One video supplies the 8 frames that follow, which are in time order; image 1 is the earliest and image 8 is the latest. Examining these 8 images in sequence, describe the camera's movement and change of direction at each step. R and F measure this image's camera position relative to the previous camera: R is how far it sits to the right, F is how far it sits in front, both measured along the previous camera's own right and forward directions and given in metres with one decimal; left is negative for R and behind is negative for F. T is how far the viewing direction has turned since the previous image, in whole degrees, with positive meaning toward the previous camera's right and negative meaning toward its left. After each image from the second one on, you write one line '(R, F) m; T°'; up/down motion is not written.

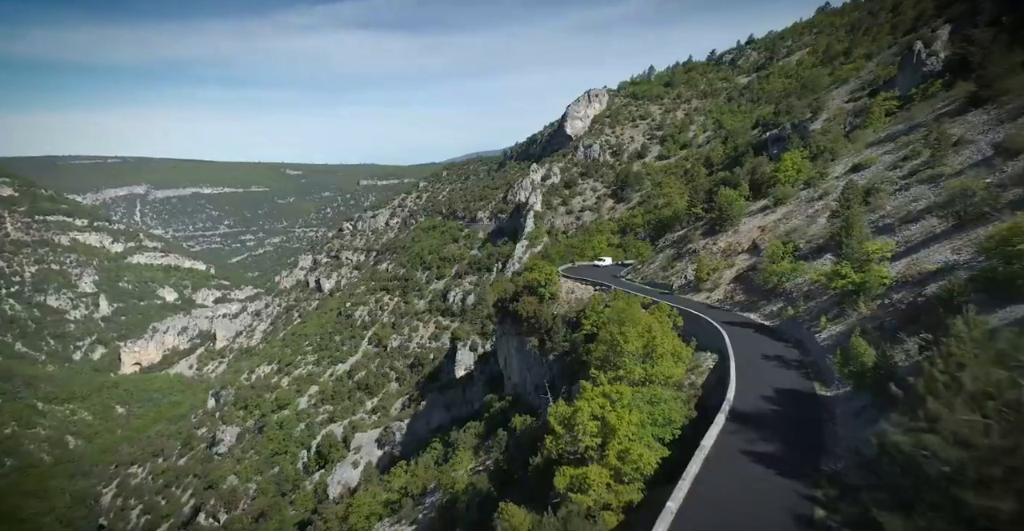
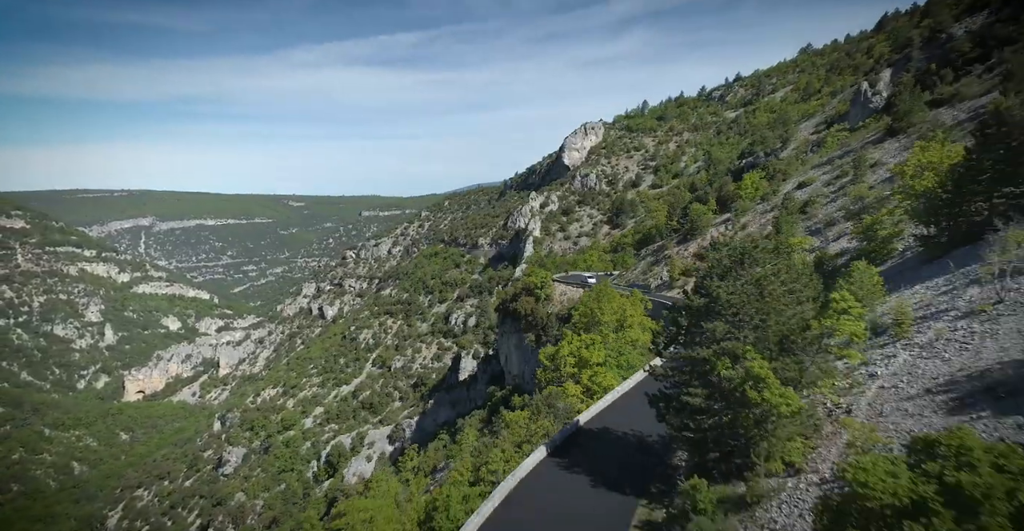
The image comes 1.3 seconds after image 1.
(-0.1, -6.6) m; 0°
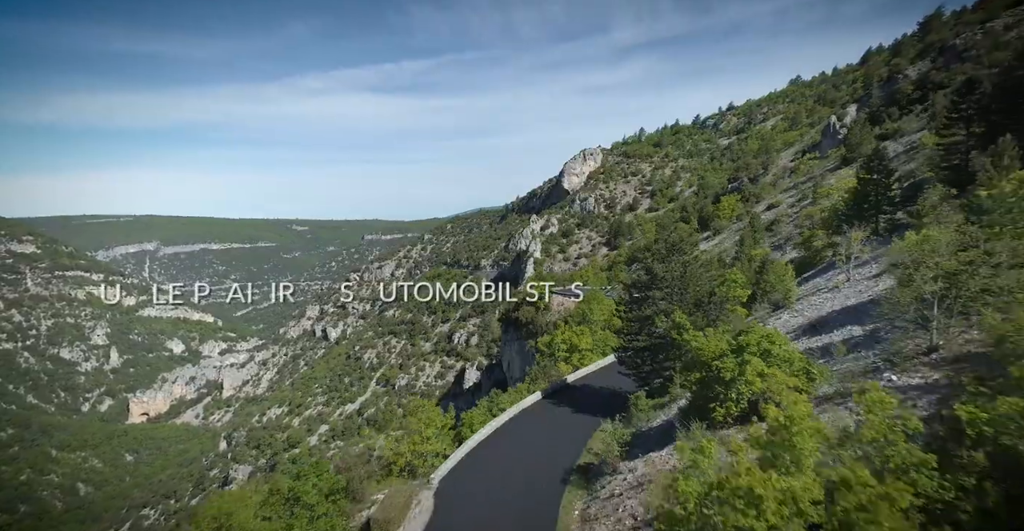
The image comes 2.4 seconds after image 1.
(-0.1, -5.4) m; 0°
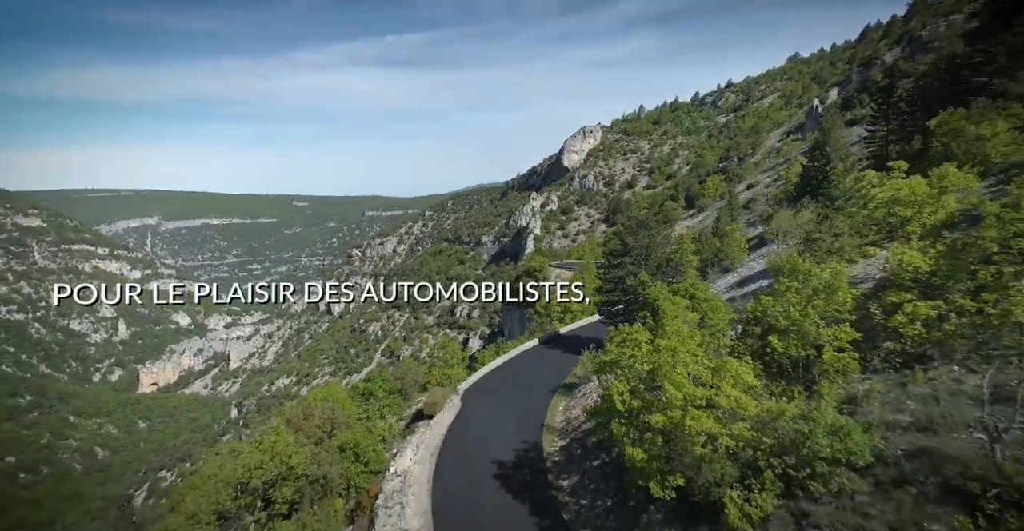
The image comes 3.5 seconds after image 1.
(-0.1, -4.8) m; 0°
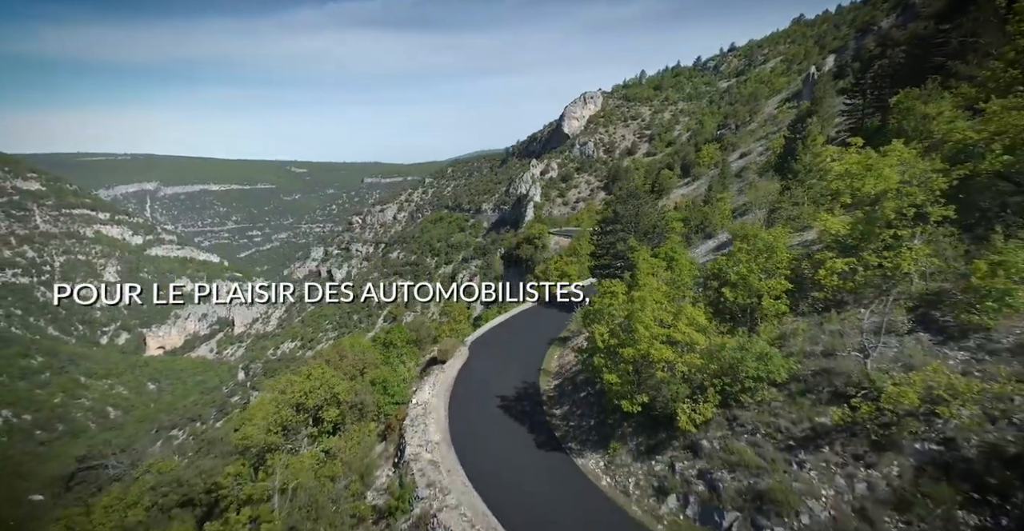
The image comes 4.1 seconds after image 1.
(-0.1, -2.1) m; 0°
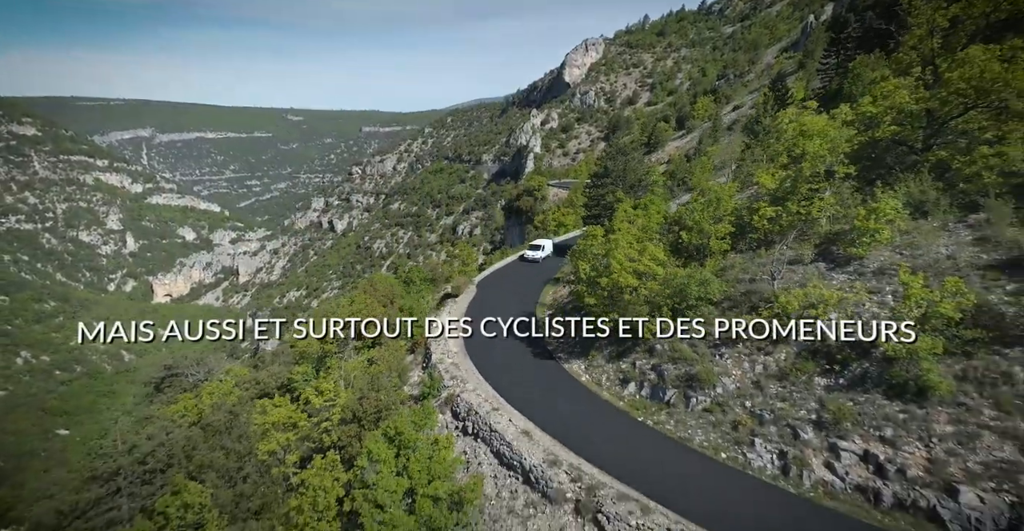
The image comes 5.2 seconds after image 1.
(0.0, -2.9) m; 0°
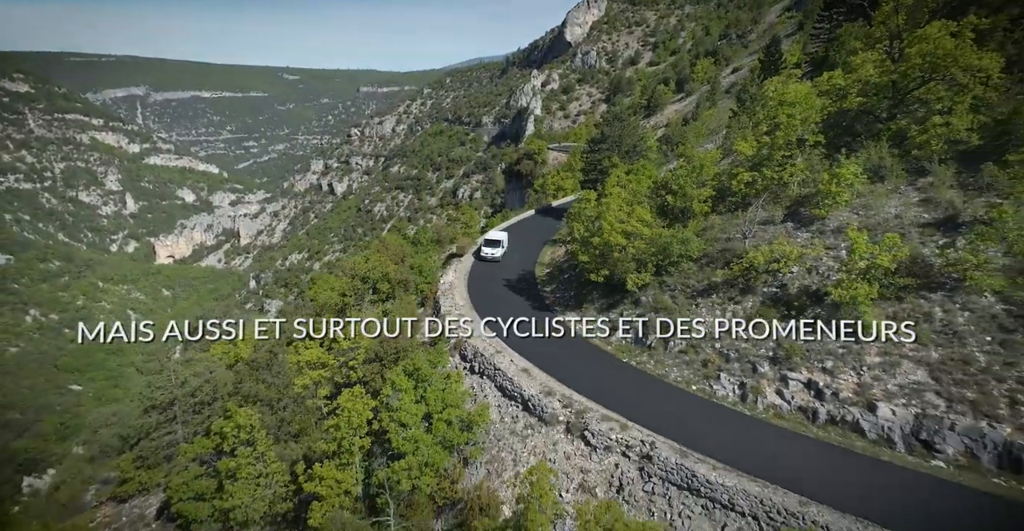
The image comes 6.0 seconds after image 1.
(0.0, -1.4) m; 0°
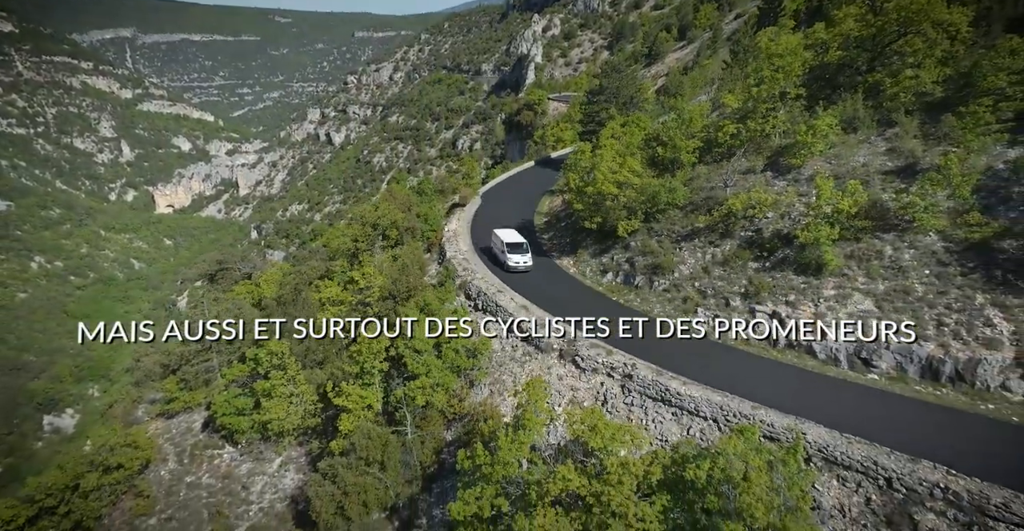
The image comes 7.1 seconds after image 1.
(0.0, -1.1) m; 0°
